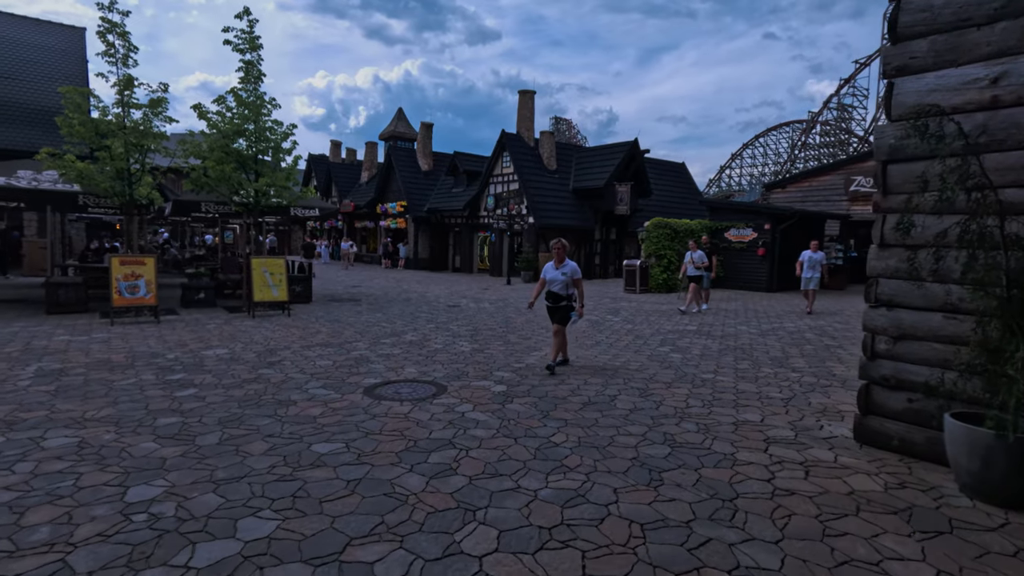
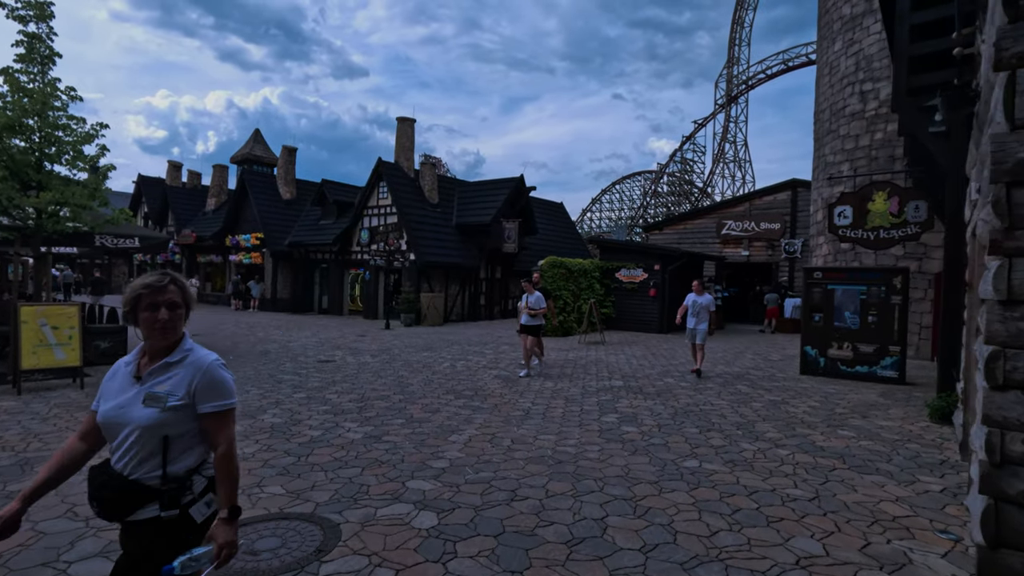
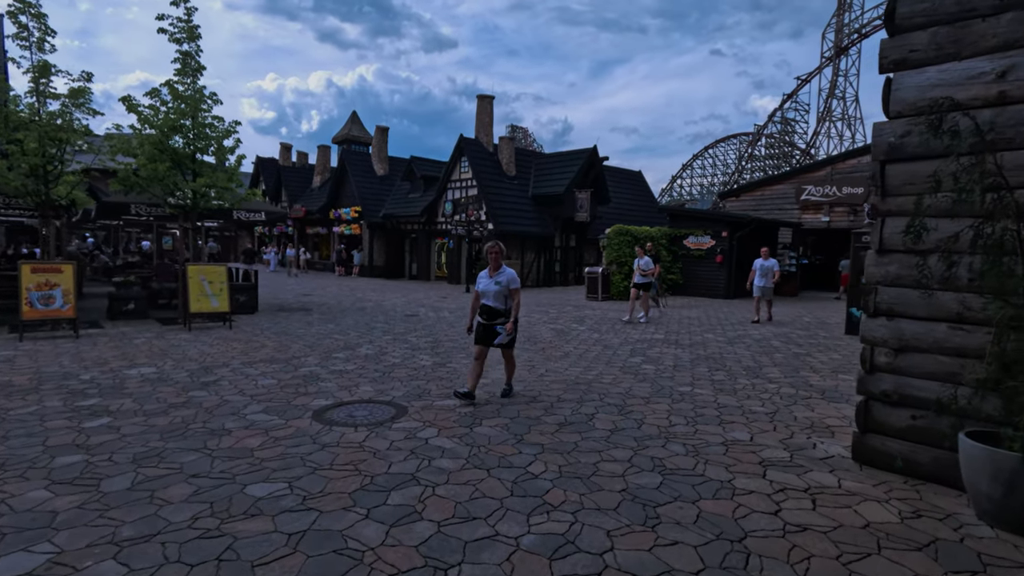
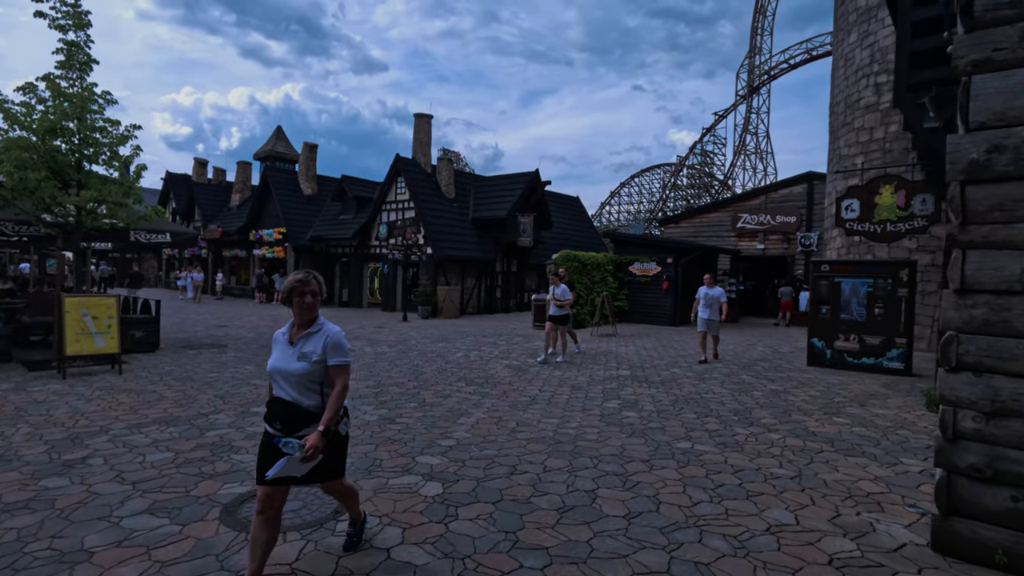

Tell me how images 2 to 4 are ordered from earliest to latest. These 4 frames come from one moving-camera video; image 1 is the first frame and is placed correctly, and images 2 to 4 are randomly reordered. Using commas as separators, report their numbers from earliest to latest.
3, 4, 2
